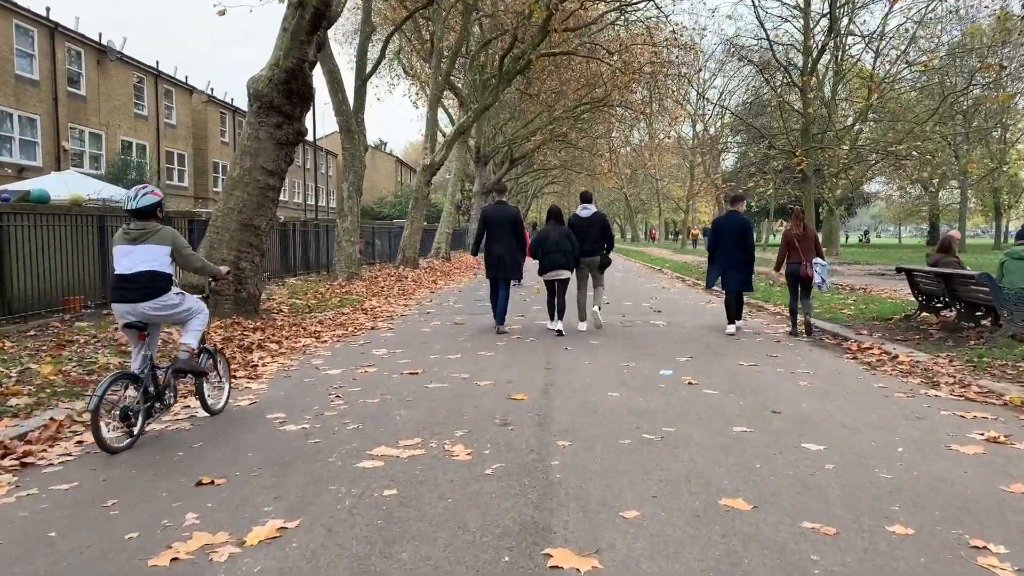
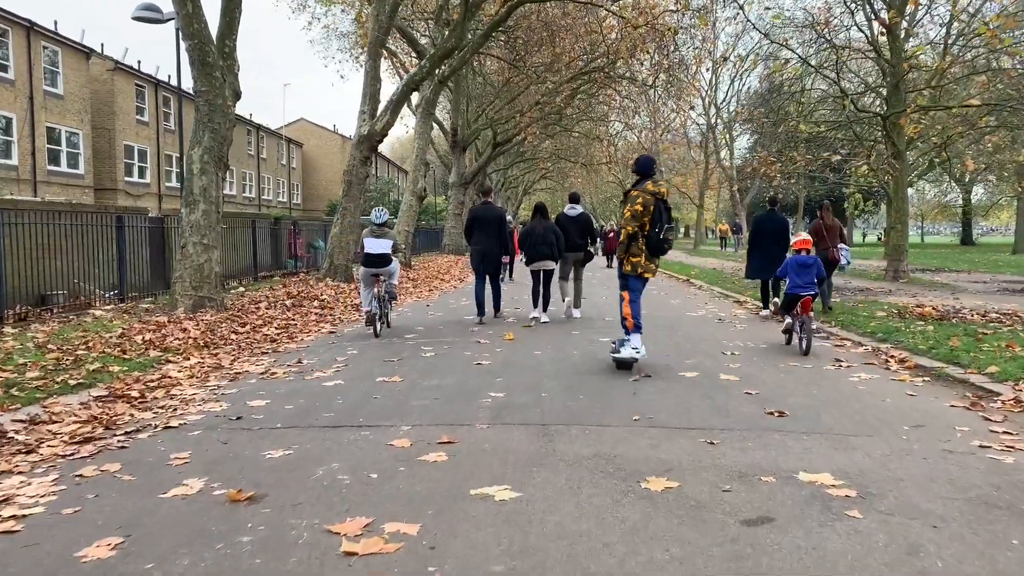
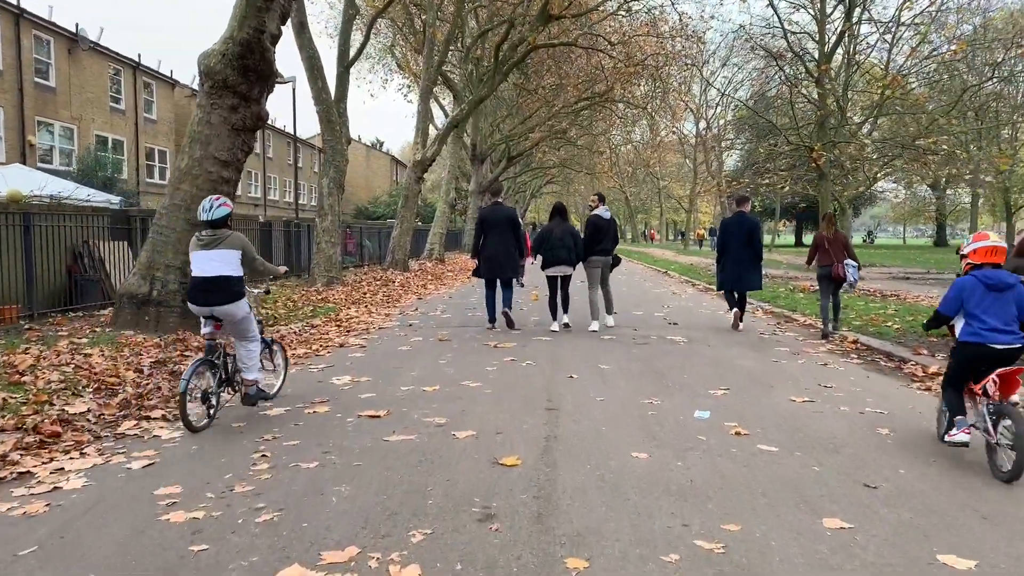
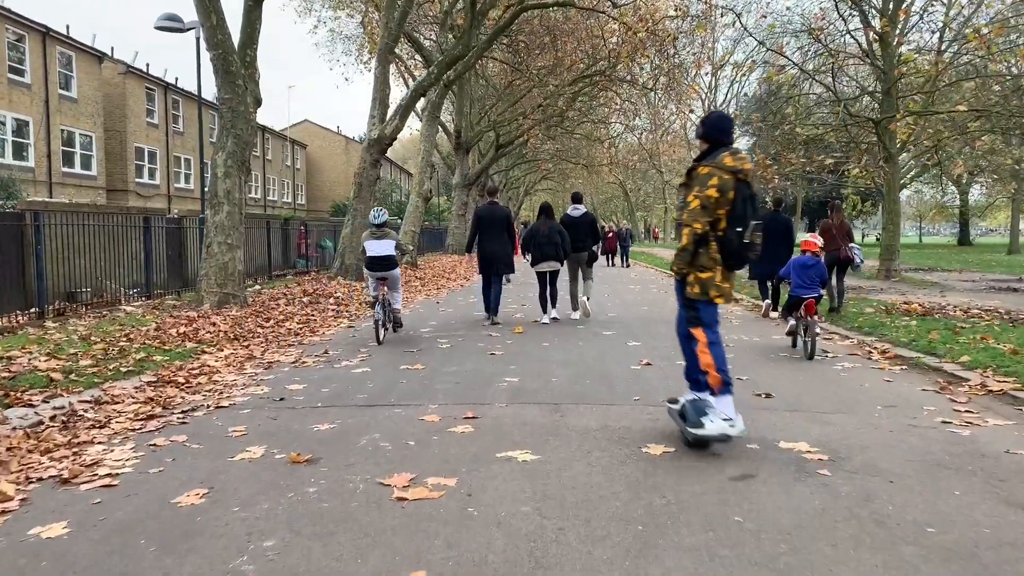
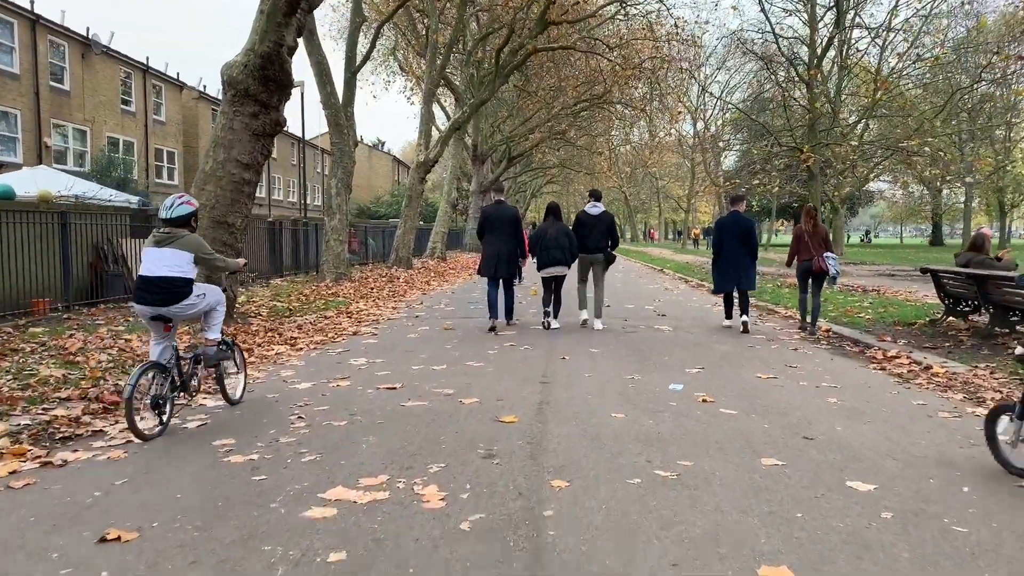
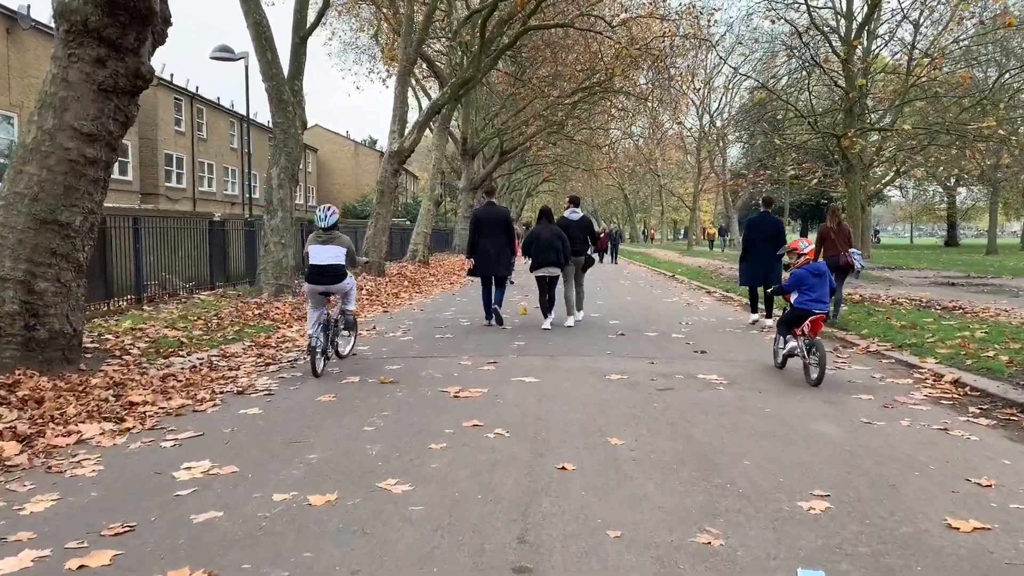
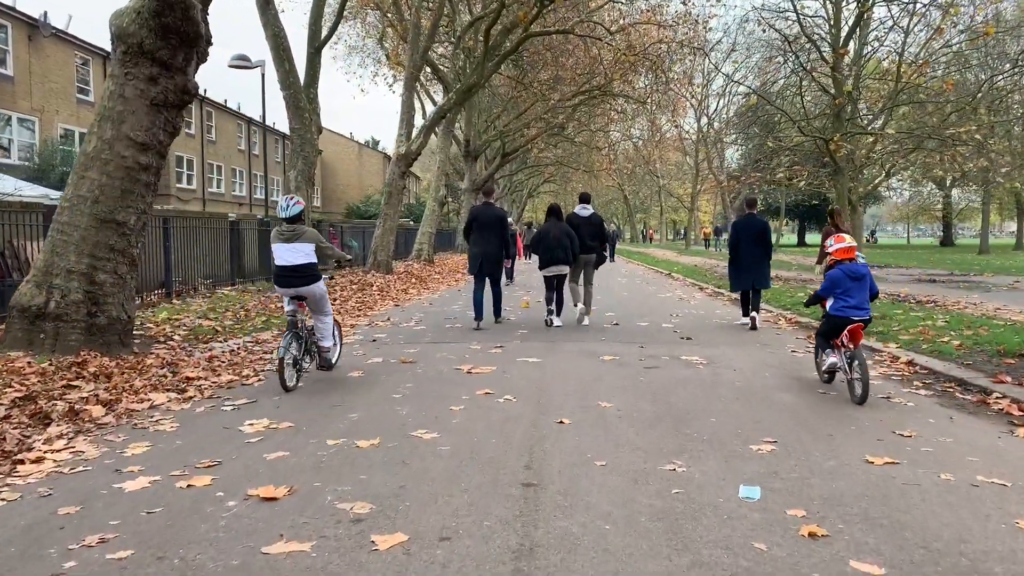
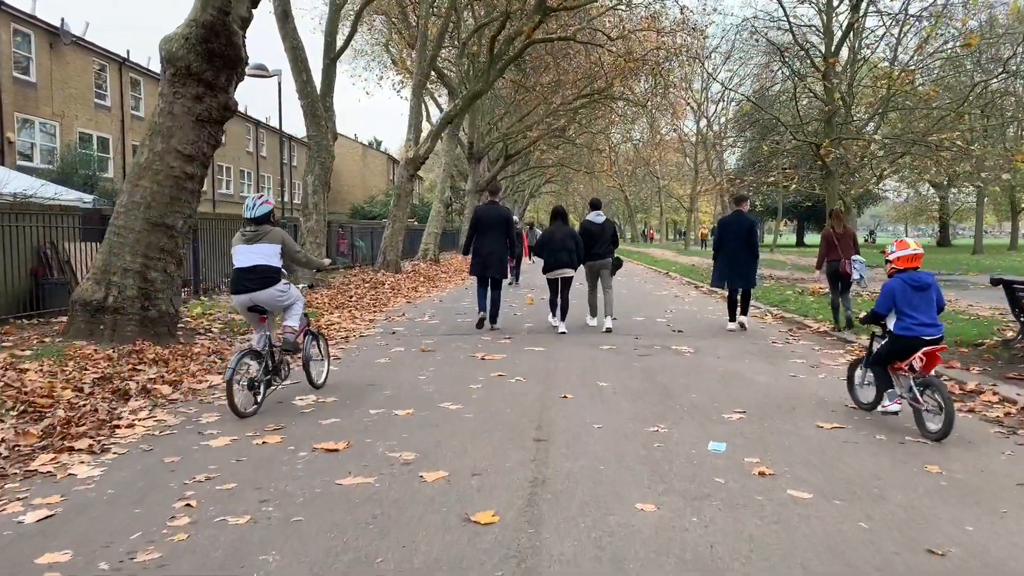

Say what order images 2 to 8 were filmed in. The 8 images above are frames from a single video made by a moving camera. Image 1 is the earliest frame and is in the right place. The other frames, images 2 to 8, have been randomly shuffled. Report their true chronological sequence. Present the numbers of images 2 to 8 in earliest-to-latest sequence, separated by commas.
5, 3, 8, 7, 6, 4, 2
